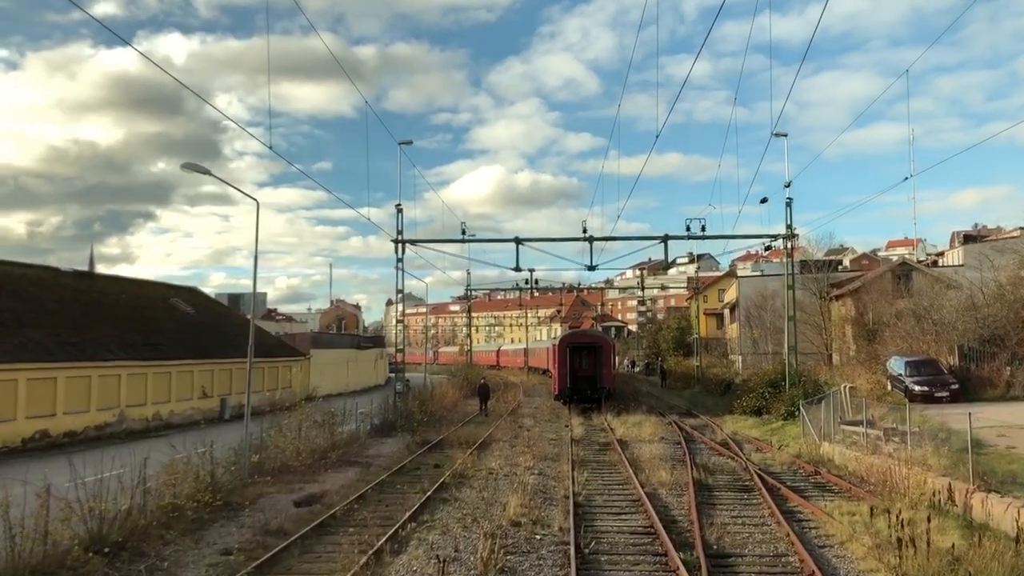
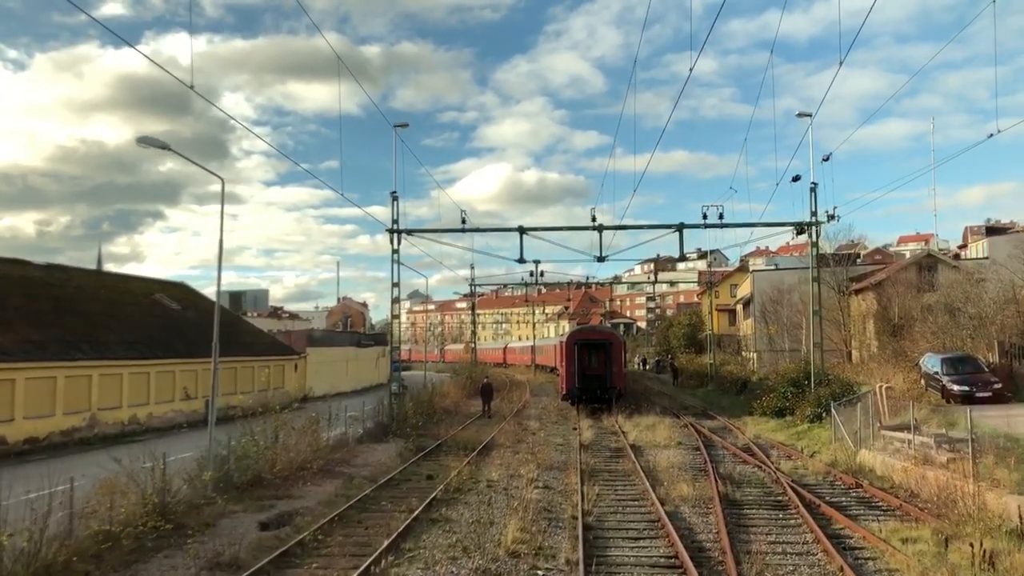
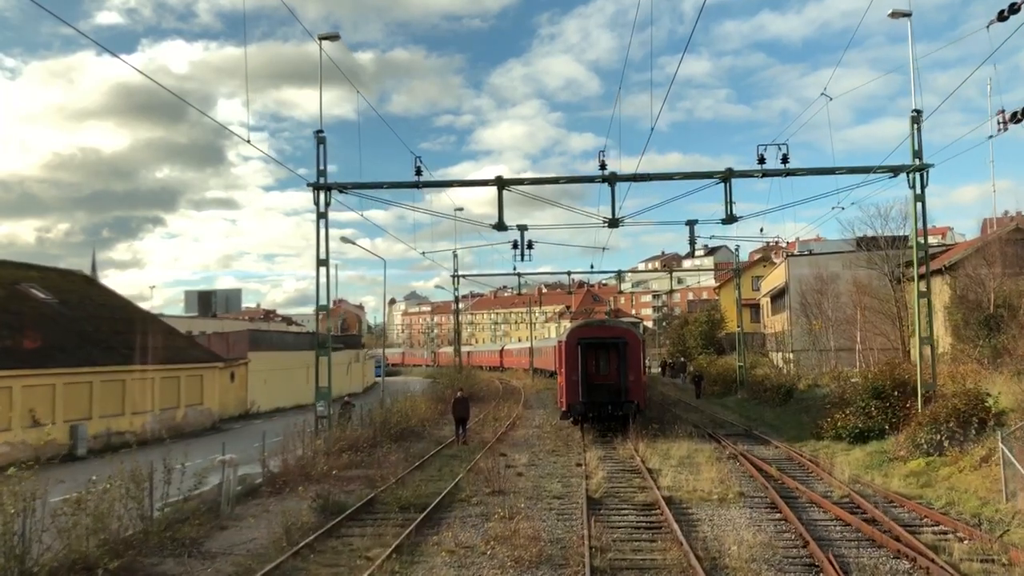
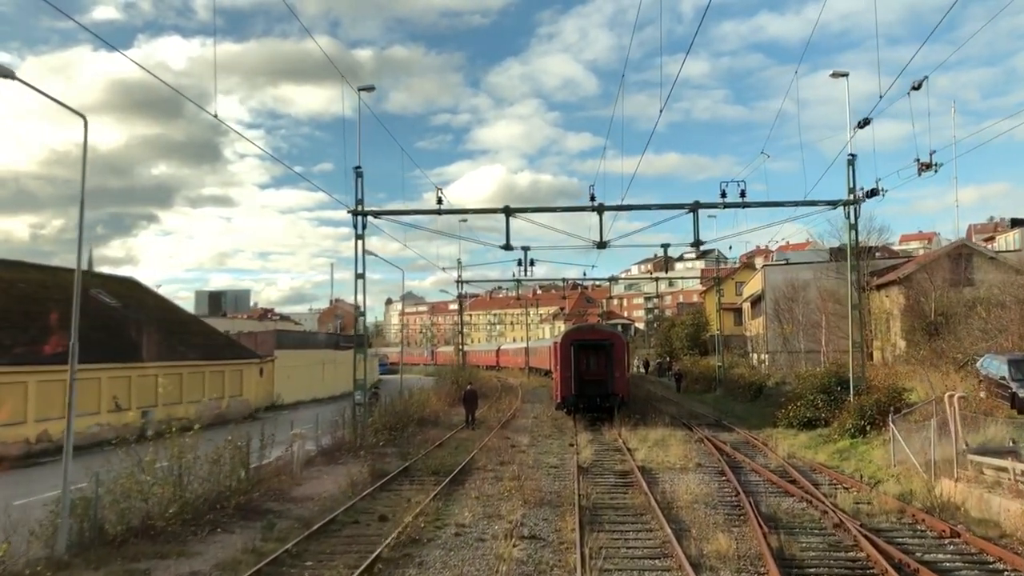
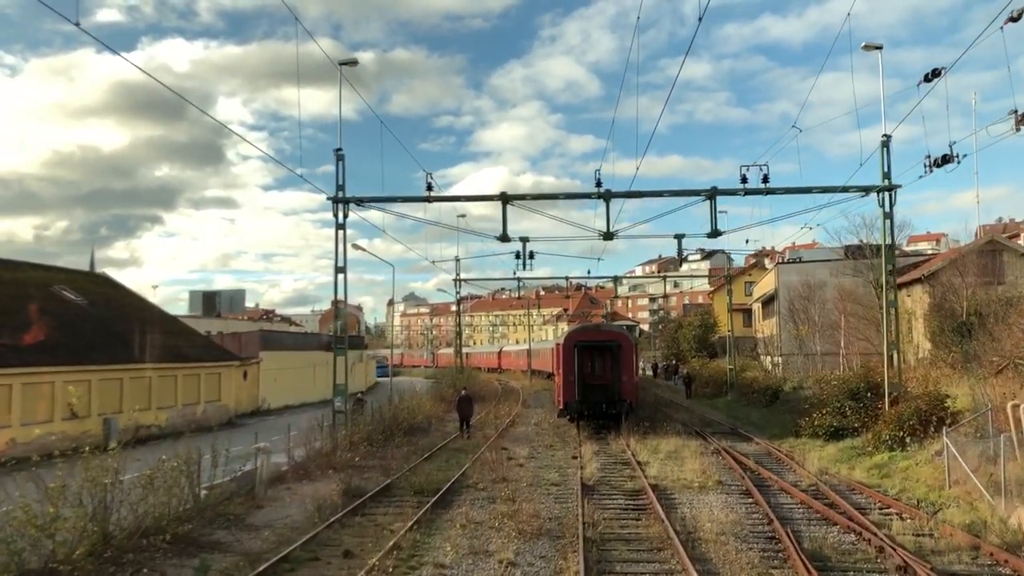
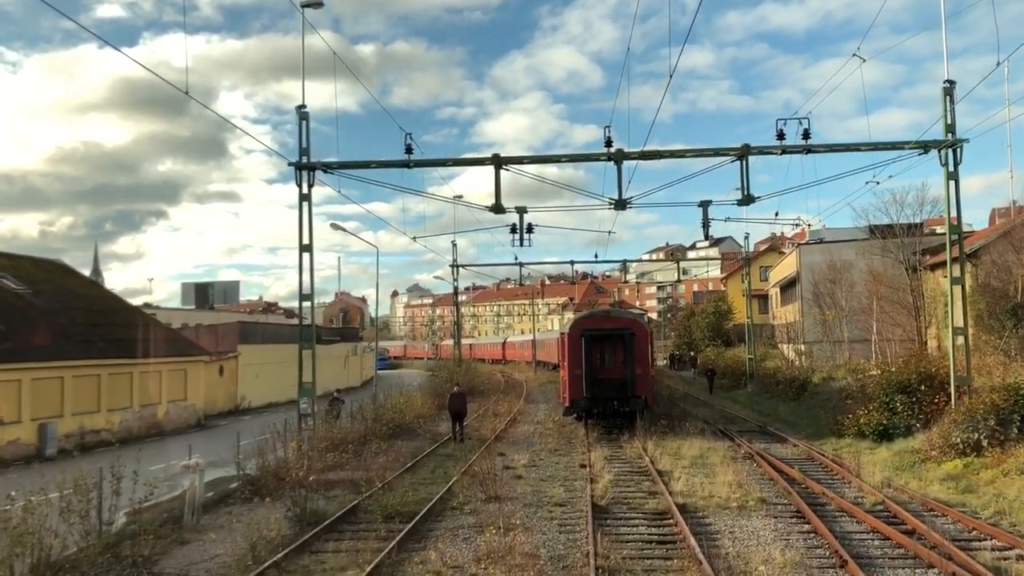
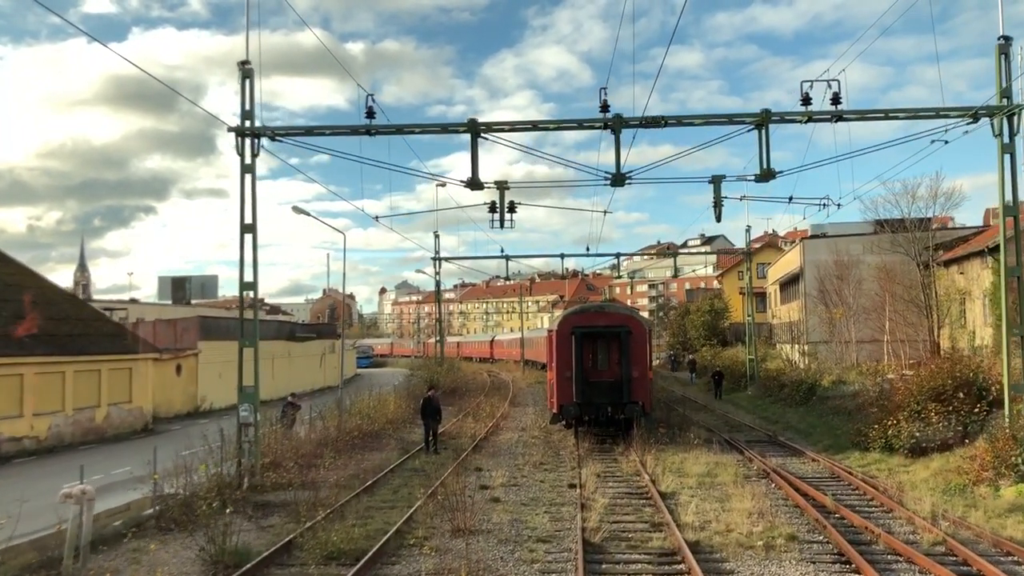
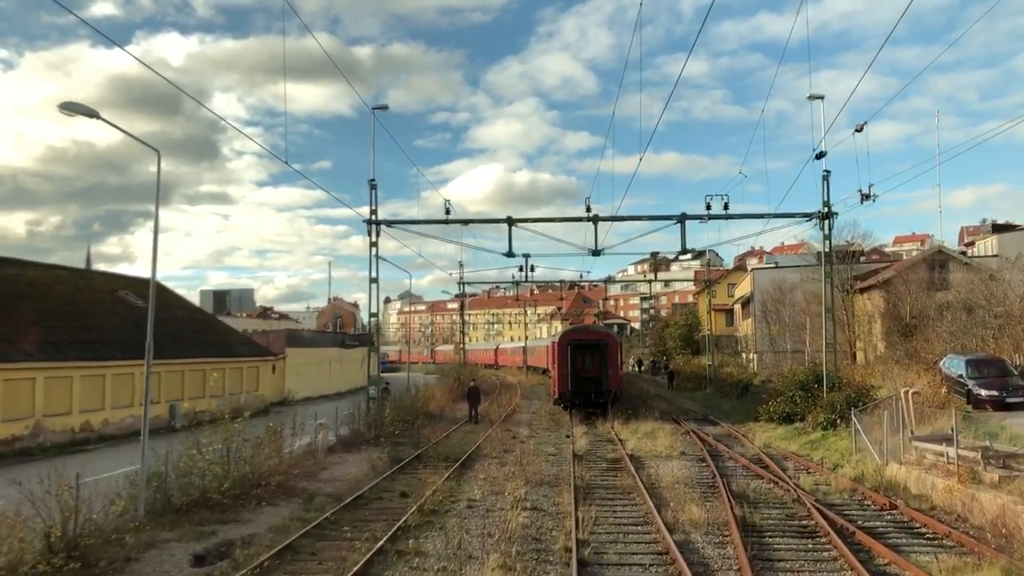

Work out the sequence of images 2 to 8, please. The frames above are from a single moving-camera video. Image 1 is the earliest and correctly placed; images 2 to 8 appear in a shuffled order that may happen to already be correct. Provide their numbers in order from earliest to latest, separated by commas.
2, 8, 4, 5, 3, 6, 7
